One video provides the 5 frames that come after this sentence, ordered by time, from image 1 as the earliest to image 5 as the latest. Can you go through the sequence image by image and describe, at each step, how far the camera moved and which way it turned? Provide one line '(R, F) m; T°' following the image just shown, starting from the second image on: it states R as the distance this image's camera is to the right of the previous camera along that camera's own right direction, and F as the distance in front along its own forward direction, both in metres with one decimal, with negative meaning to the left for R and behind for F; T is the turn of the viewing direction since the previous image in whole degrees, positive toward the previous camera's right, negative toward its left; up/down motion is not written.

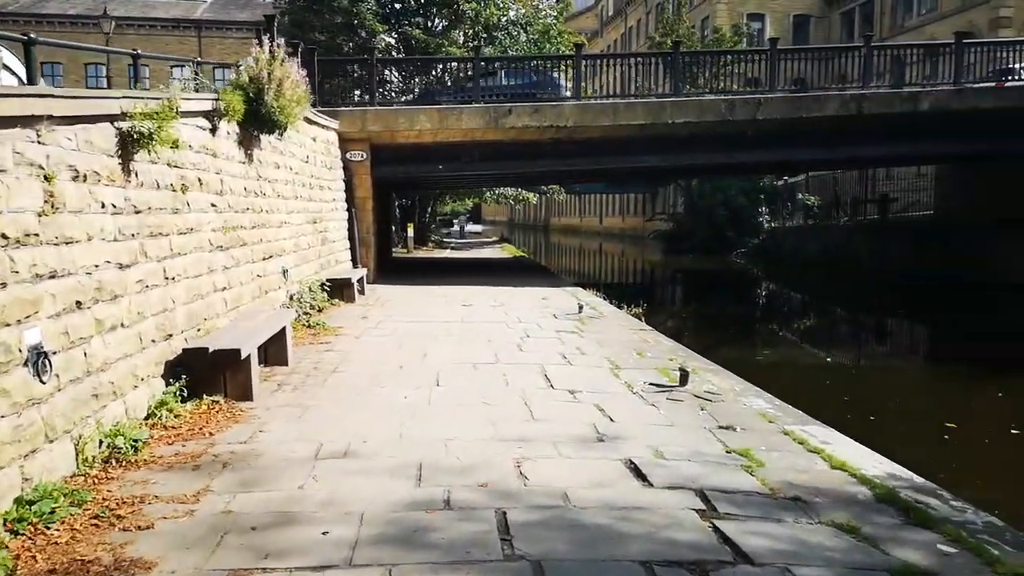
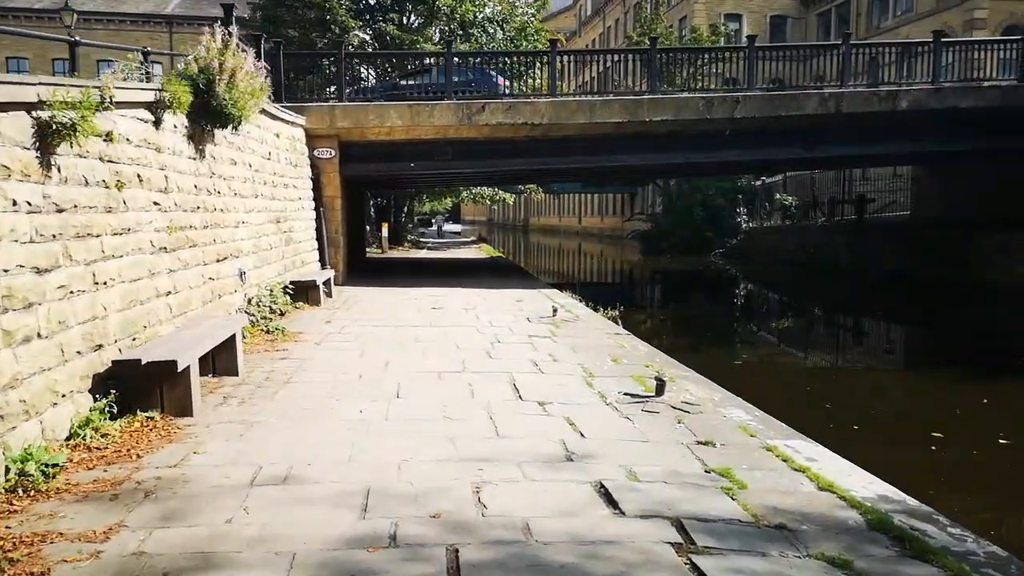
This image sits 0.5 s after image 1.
(+0.1, +0.4) m; +2°
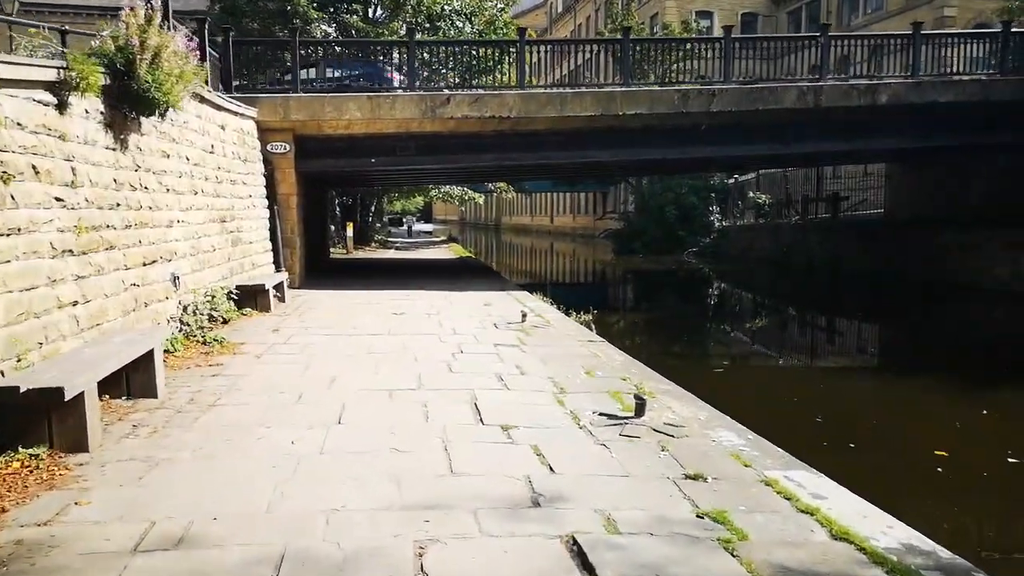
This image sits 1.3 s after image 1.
(+0.1, +0.7) m; +2°
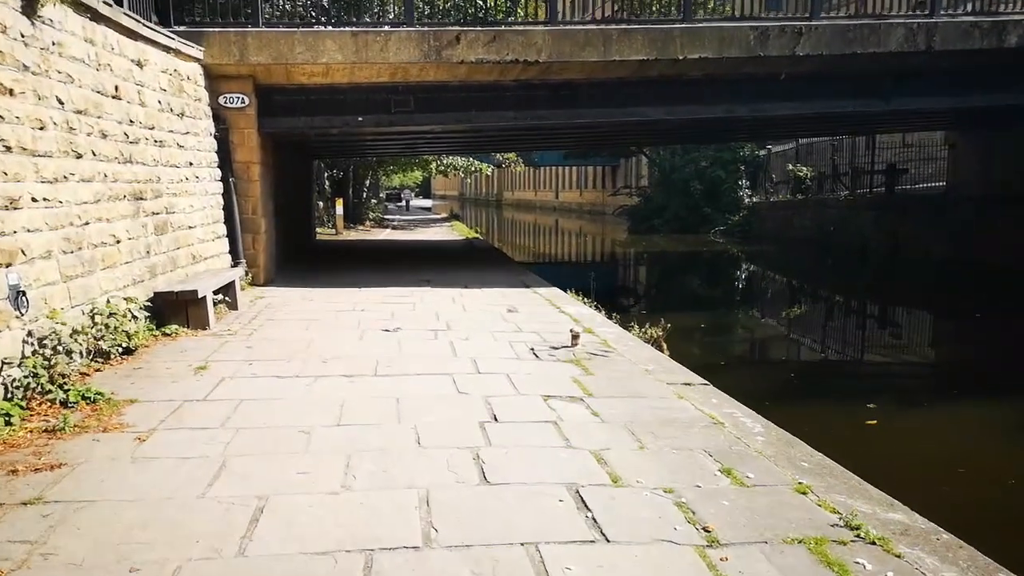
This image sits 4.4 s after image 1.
(-0.4, +2.9) m; 0°
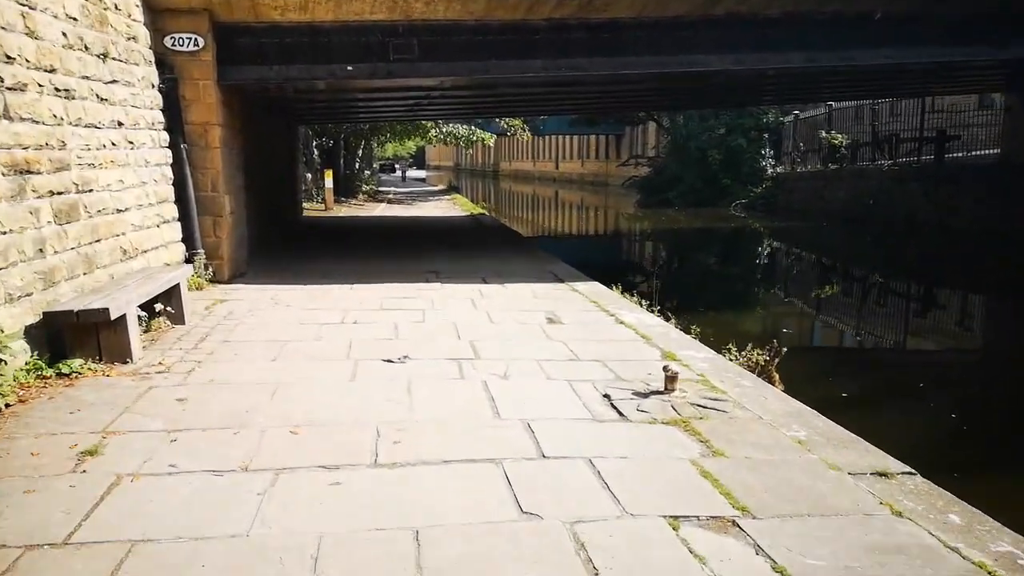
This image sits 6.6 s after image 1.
(-0.4, +2.1) m; 0°
